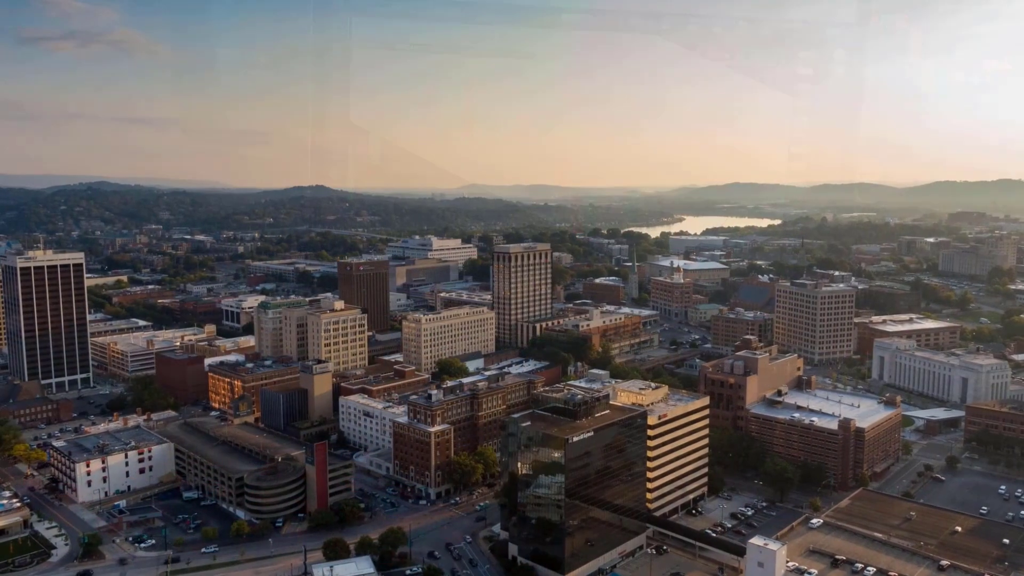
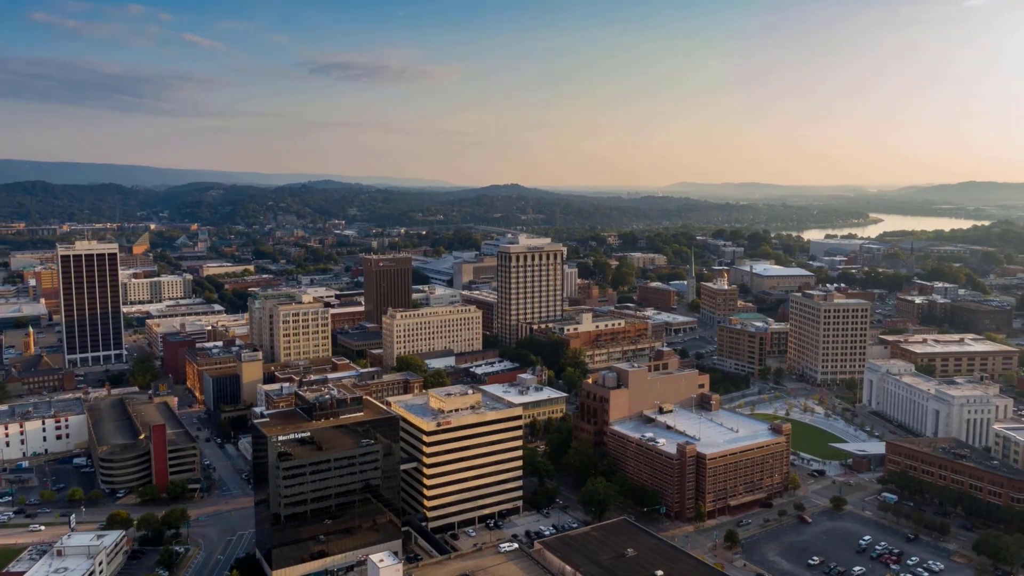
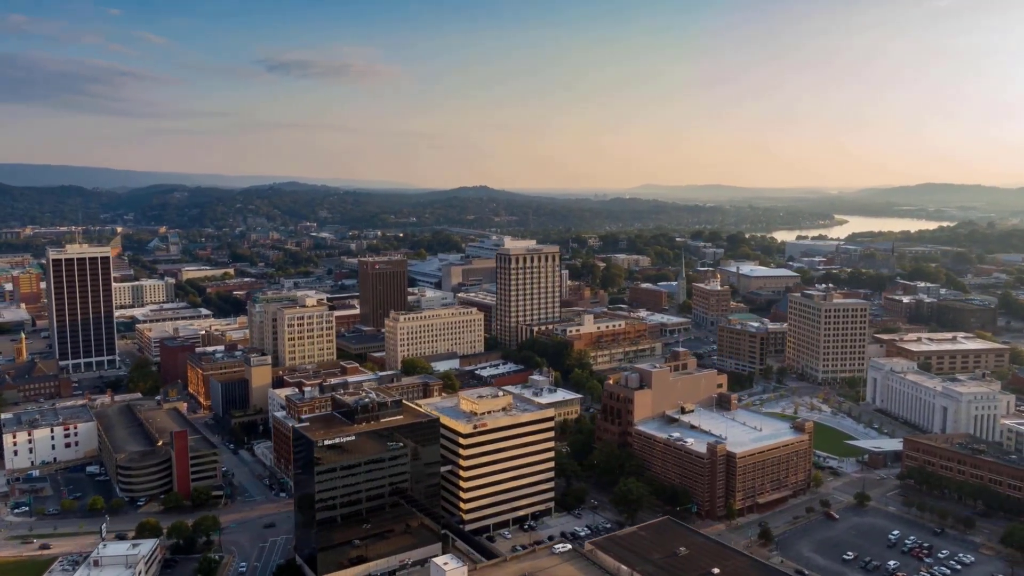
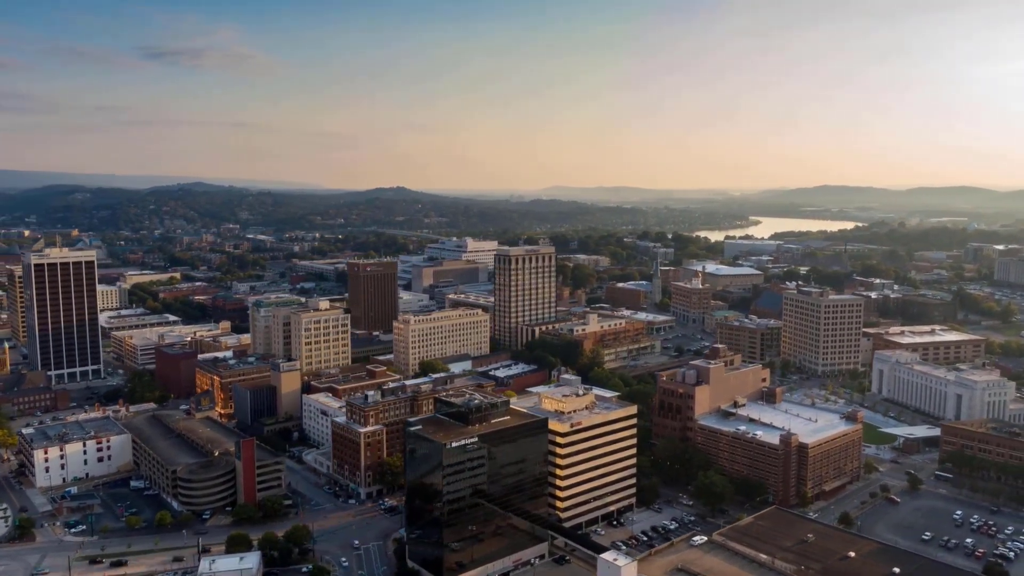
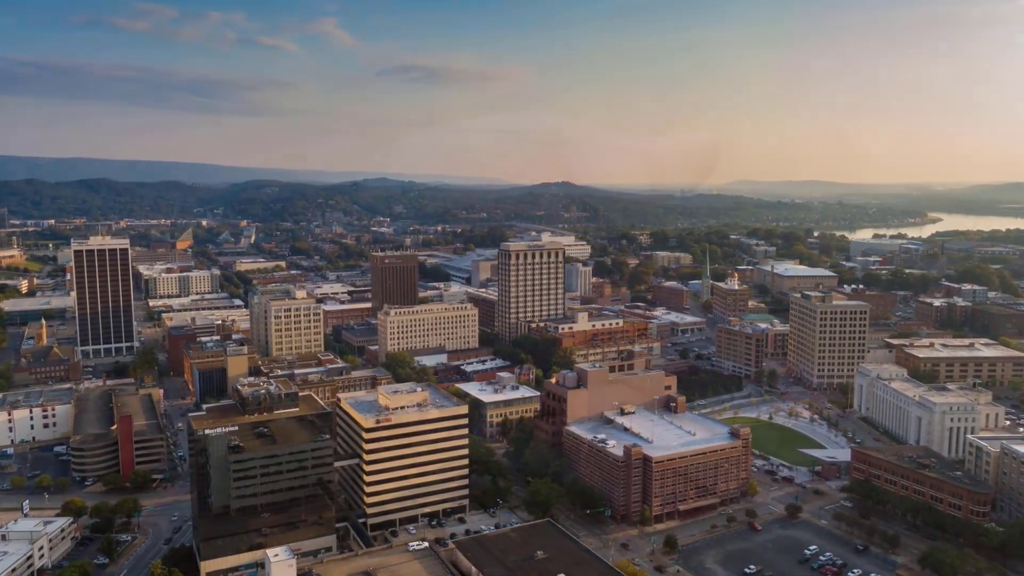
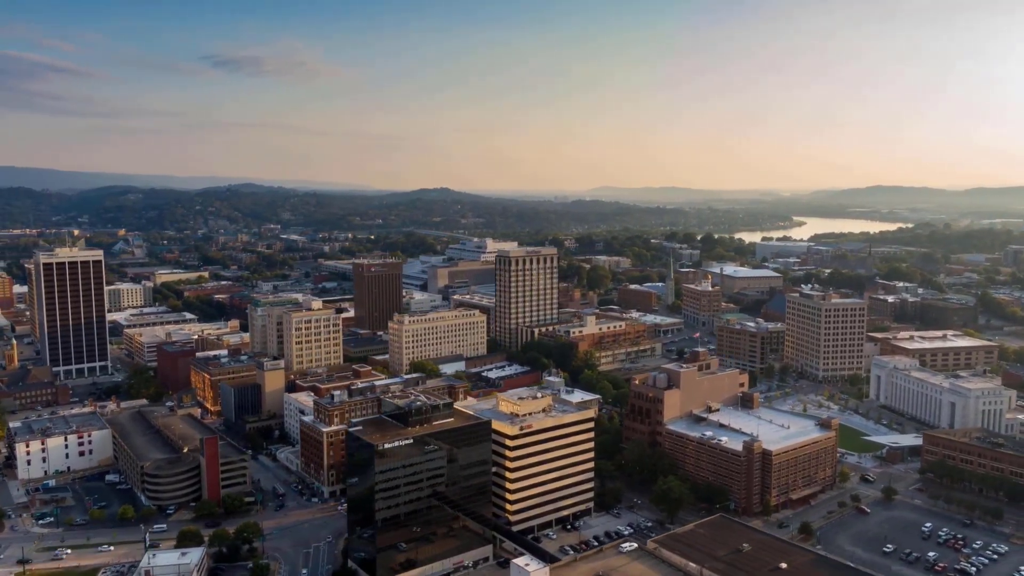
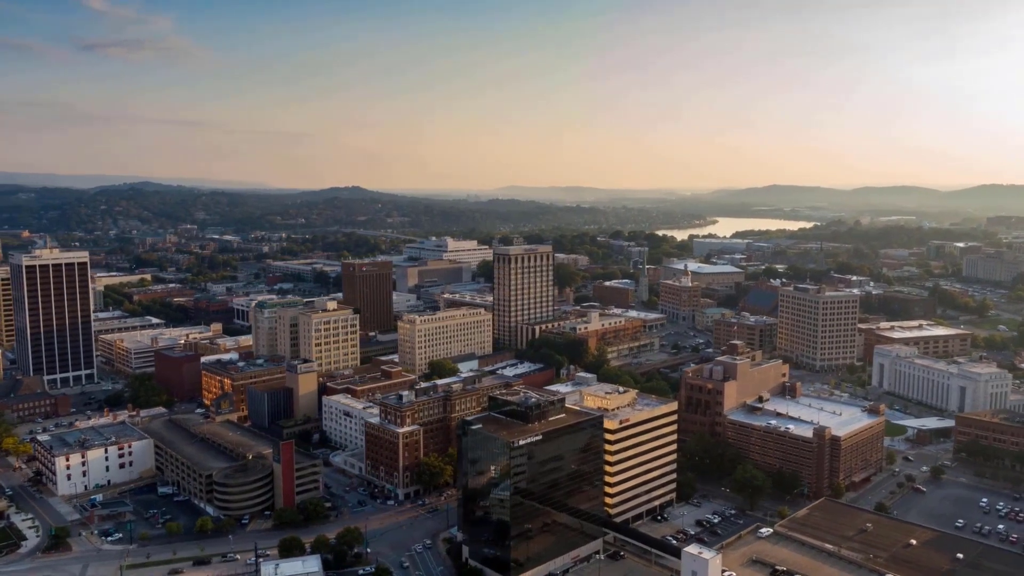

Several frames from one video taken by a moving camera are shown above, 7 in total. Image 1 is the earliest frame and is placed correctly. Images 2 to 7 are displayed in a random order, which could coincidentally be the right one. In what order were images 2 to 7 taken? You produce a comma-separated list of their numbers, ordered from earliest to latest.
7, 4, 6, 3, 2, 5
